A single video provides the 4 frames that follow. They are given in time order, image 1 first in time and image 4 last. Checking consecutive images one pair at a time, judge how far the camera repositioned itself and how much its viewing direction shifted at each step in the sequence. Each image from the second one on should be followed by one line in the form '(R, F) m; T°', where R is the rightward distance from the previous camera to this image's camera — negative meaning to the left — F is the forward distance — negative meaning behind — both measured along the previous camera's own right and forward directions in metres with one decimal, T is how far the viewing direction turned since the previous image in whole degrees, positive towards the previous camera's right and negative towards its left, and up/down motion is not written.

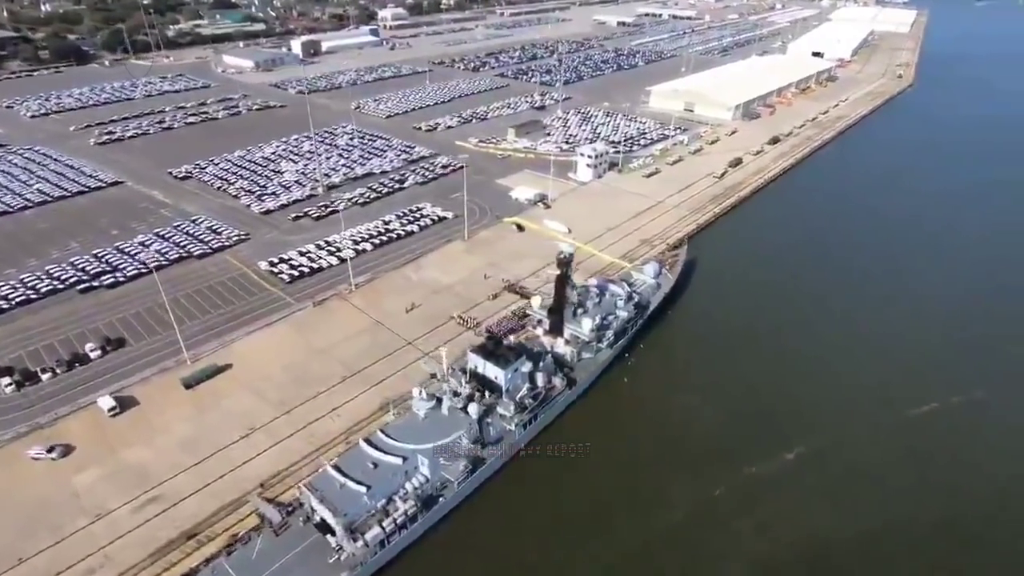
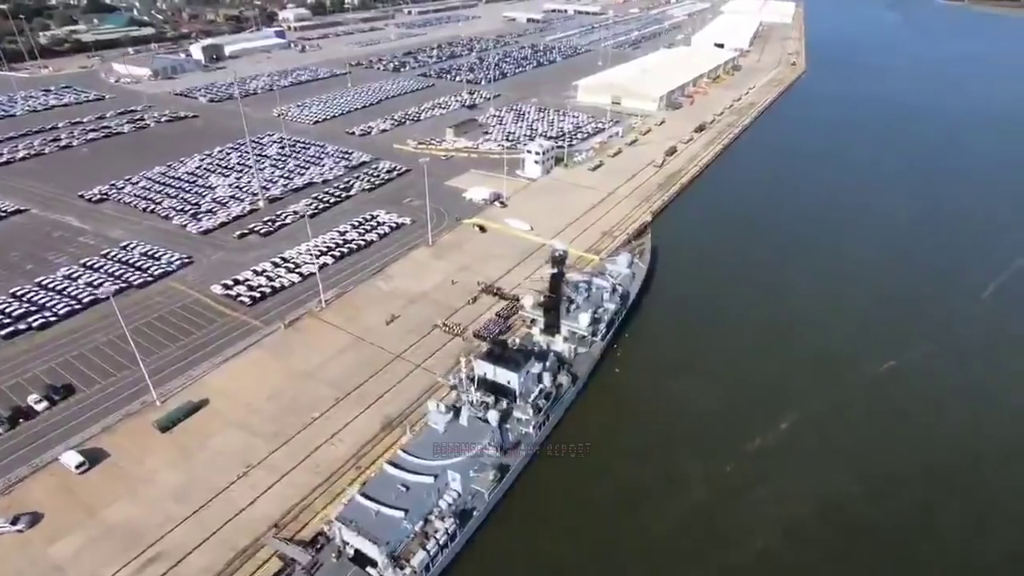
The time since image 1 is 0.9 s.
(-5.6, +0.8) m; +8°
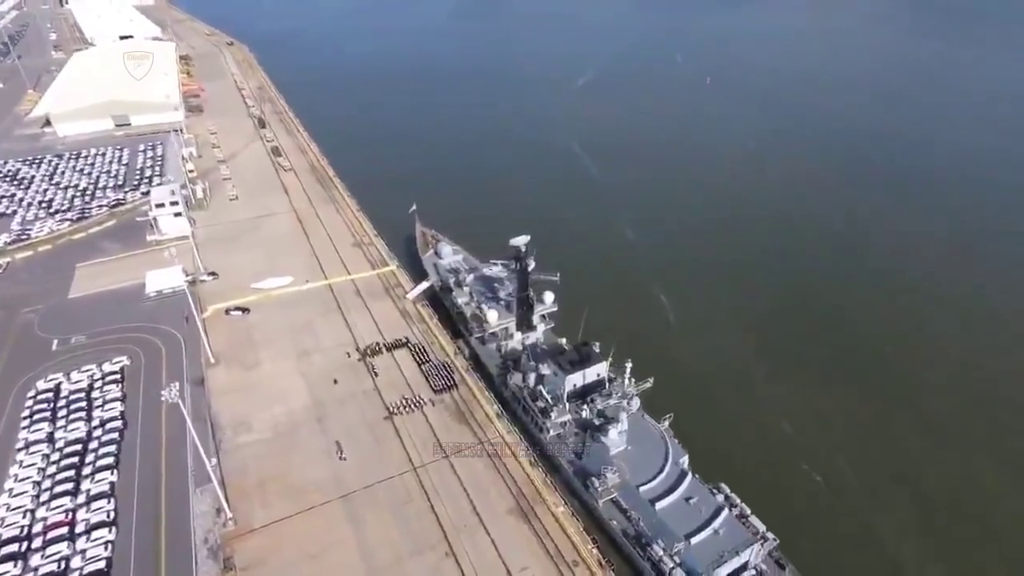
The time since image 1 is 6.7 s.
(-27.6, +17.0) m; +48°
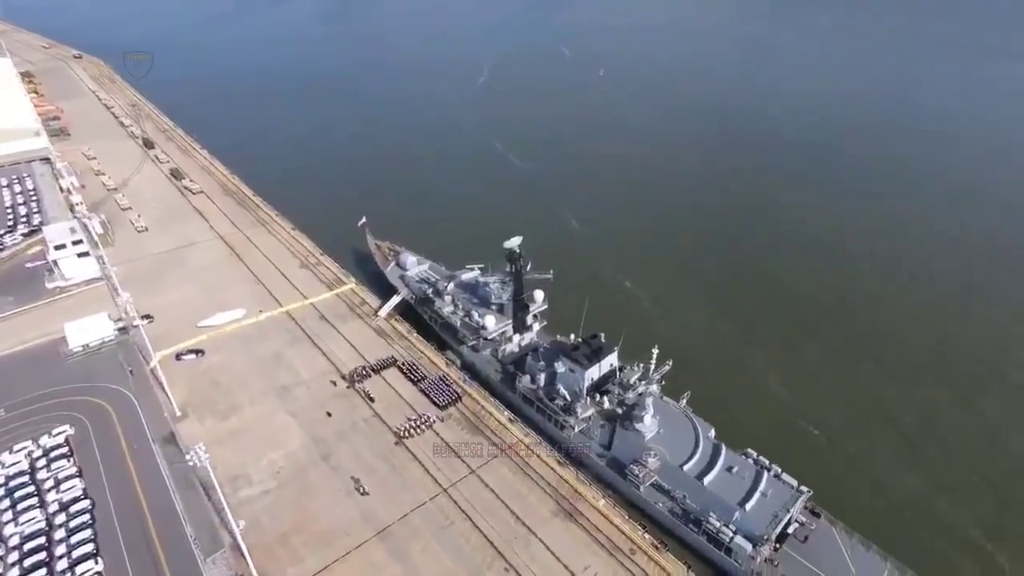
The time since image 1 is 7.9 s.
(-7.3, +1.2) m; +11°
